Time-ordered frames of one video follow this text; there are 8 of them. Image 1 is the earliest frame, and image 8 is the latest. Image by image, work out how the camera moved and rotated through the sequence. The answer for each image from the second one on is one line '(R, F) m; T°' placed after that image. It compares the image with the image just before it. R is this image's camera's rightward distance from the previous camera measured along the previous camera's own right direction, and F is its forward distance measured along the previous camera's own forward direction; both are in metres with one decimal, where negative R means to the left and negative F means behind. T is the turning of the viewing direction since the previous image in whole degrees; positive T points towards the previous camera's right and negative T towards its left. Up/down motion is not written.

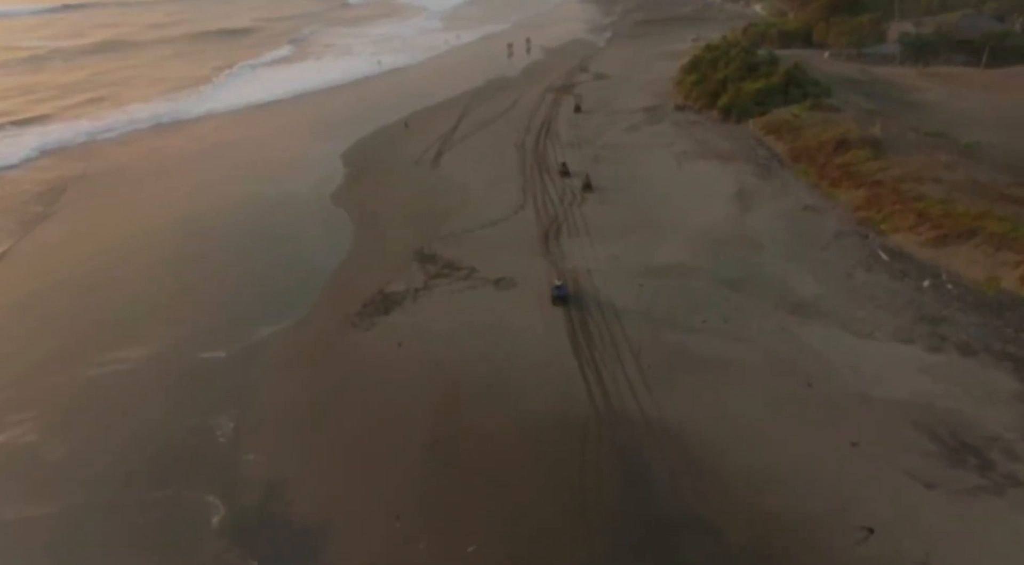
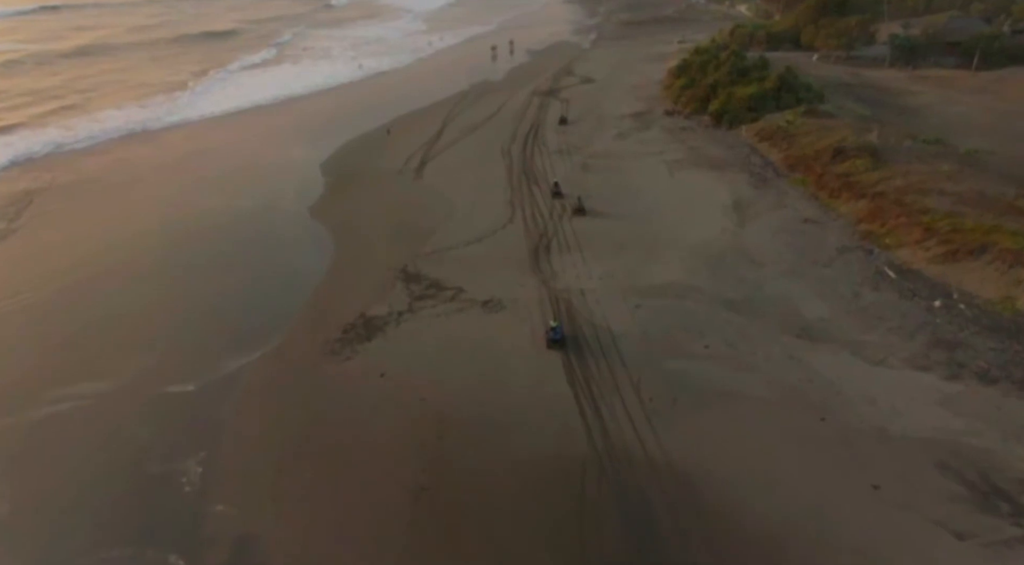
(-0.1, +0.8) m; +1°
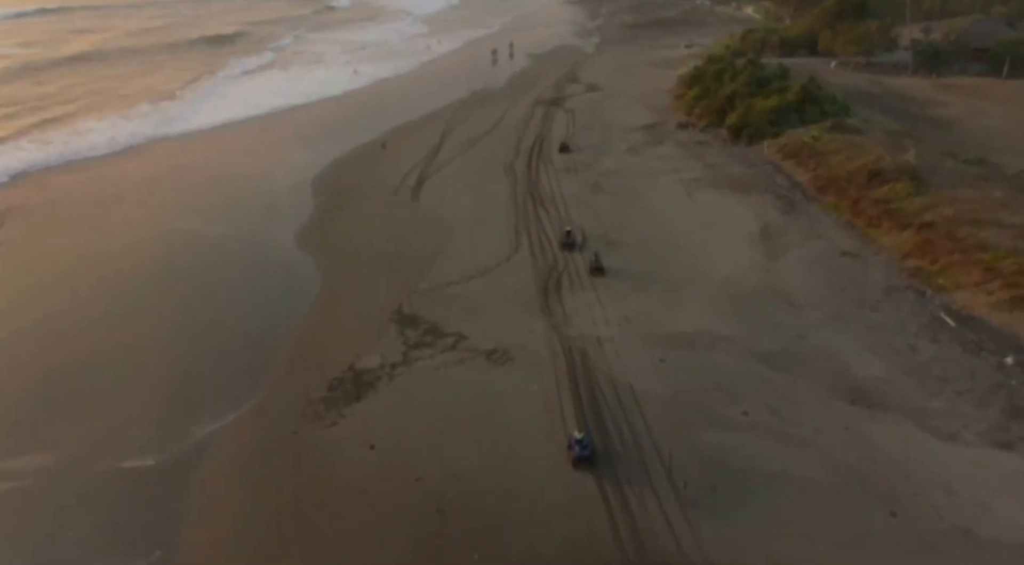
(-0.1, +1.6) m; 0°
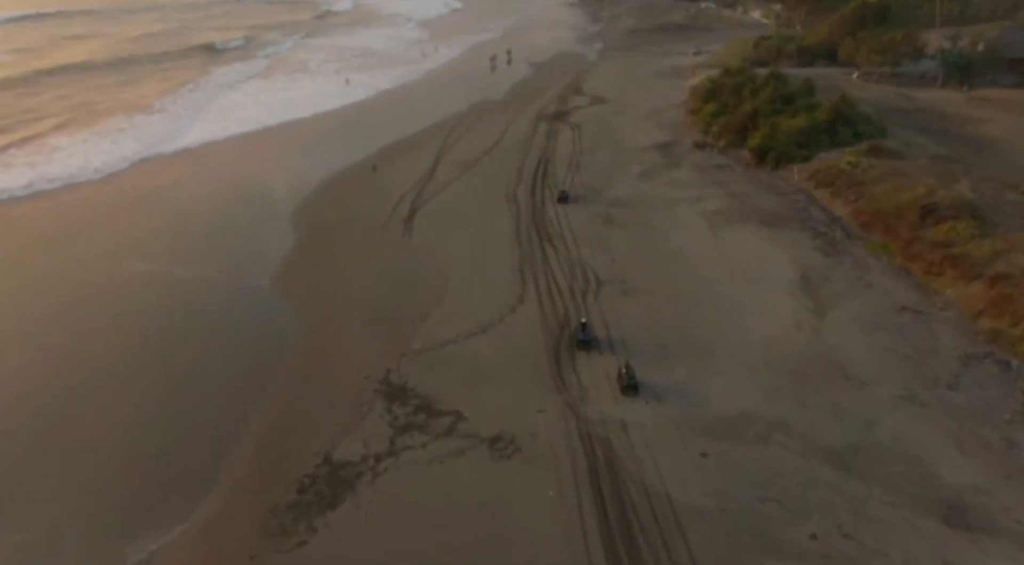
(-0.1, +2.1) m; 0°
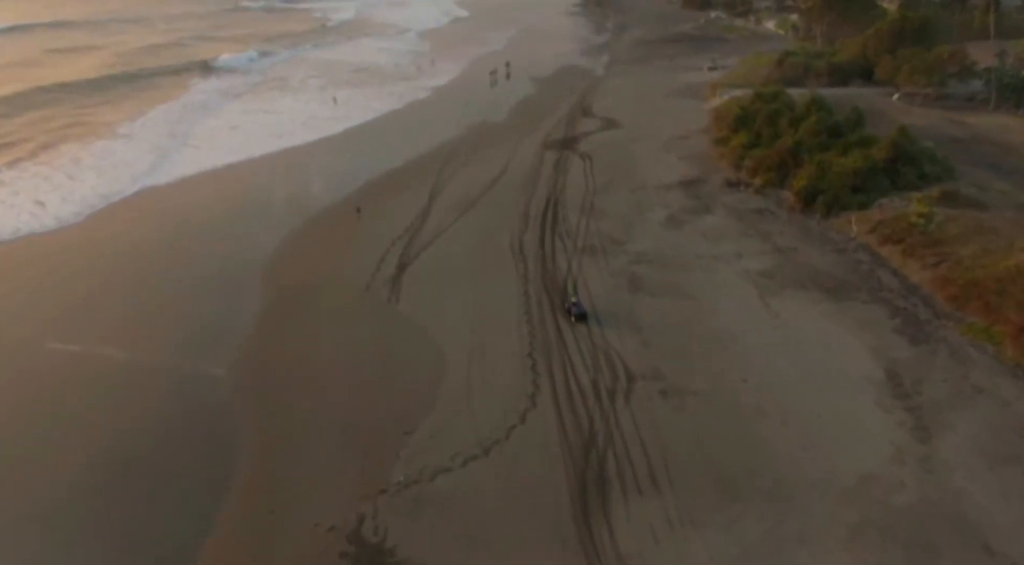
(-0.1, +3.0) m; 0°
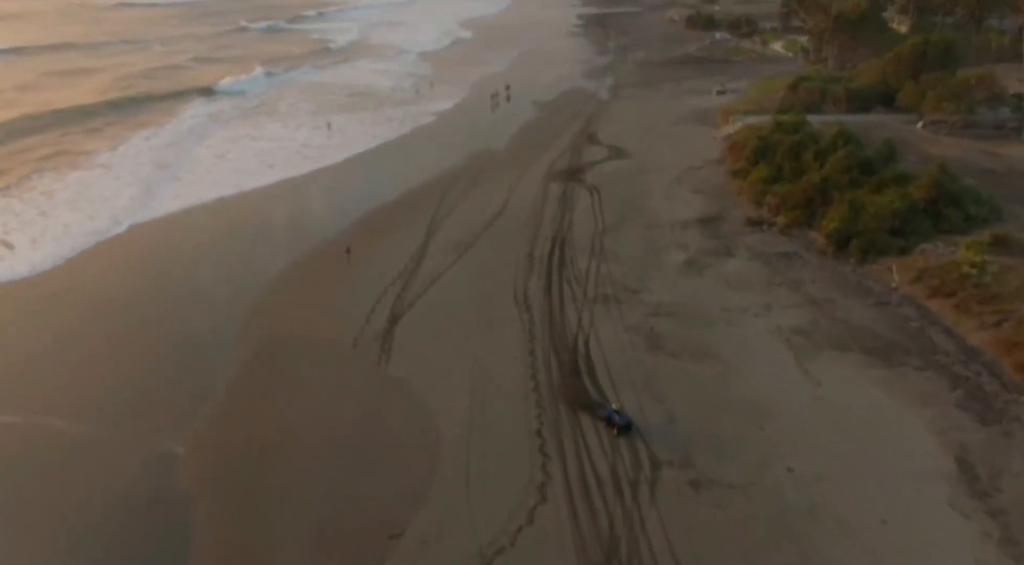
(-0.1, +1.6) m; 0°
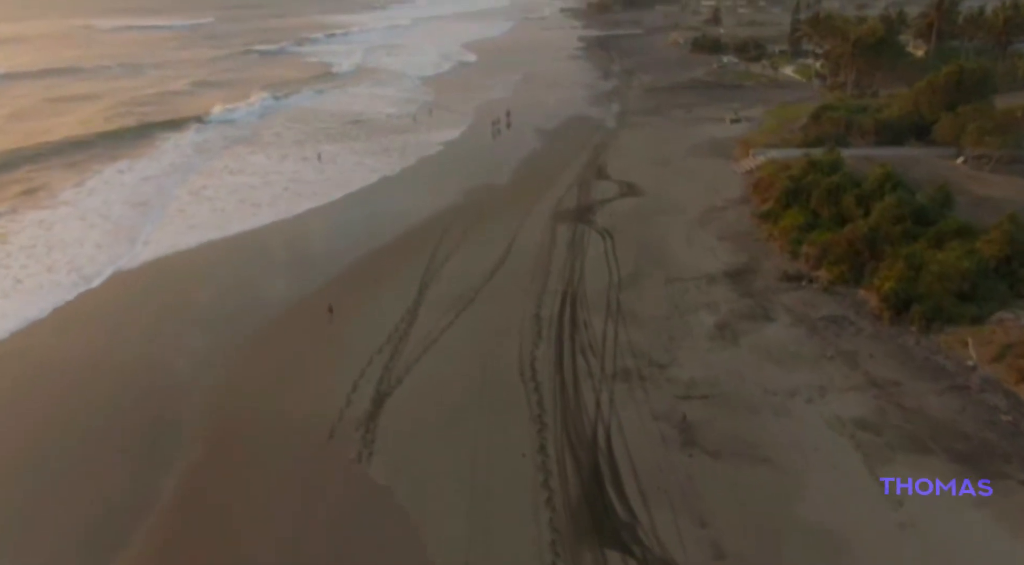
(-0.1, +2.3) m; 0°
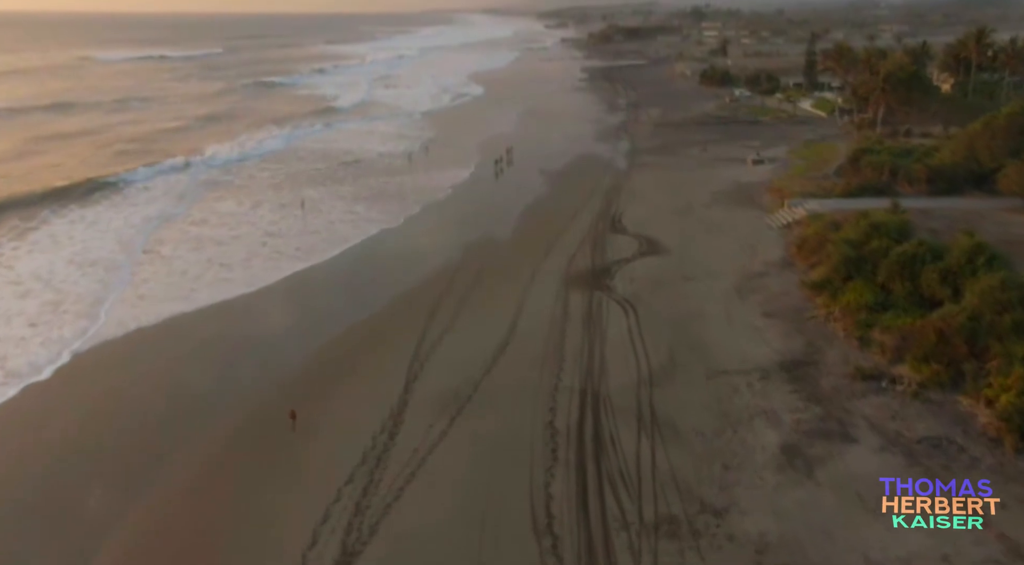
(-0.1, +3.2) m; 0°
